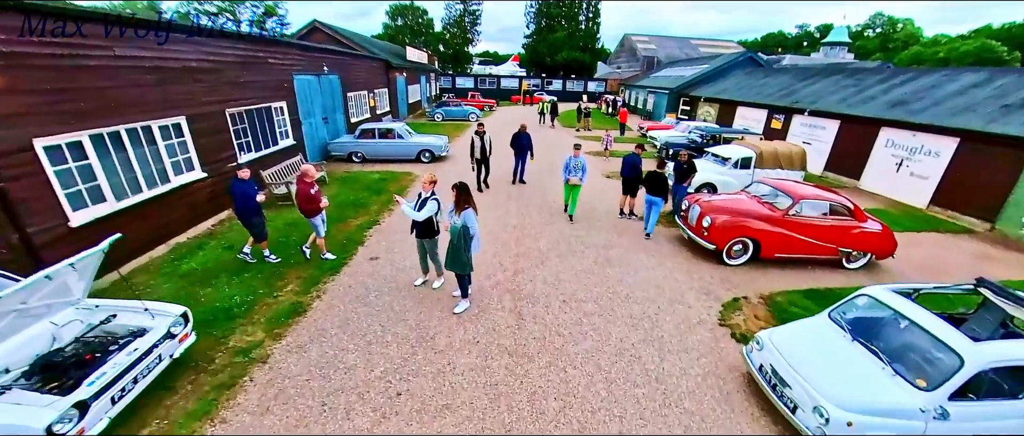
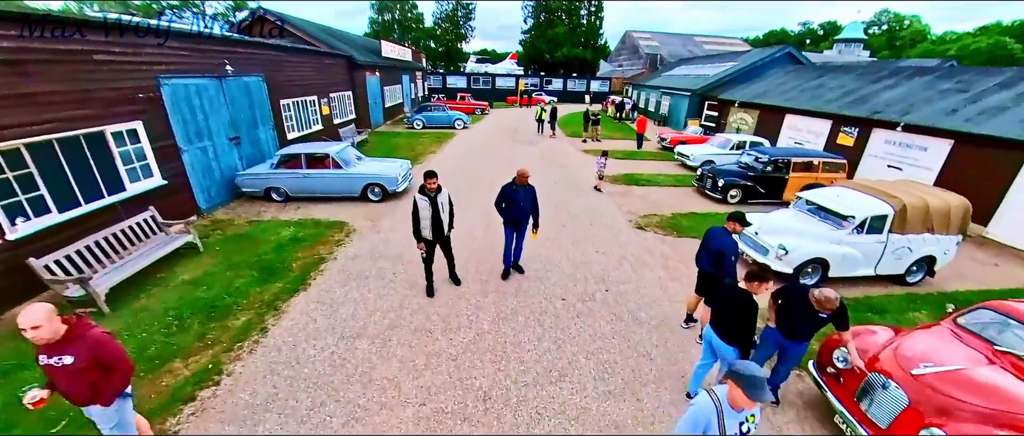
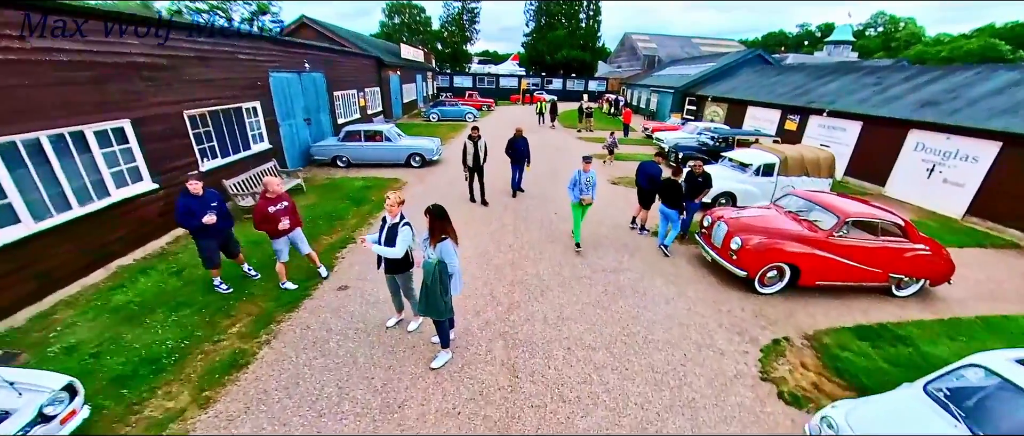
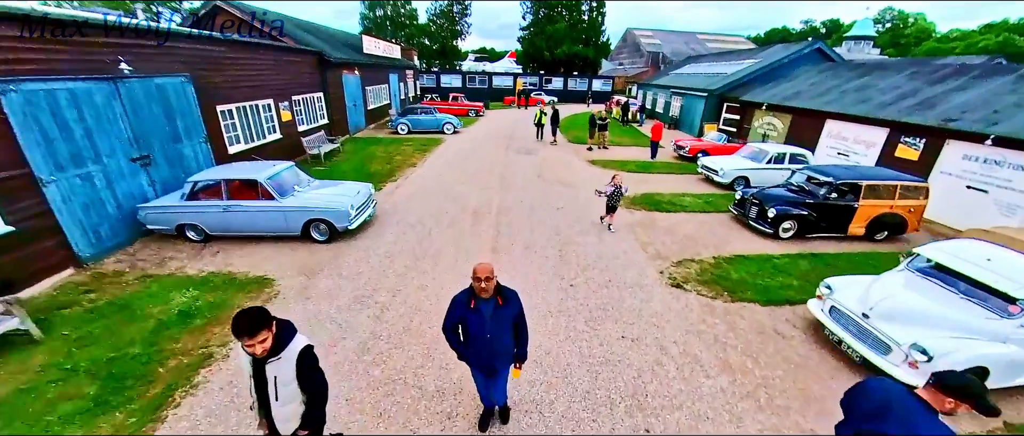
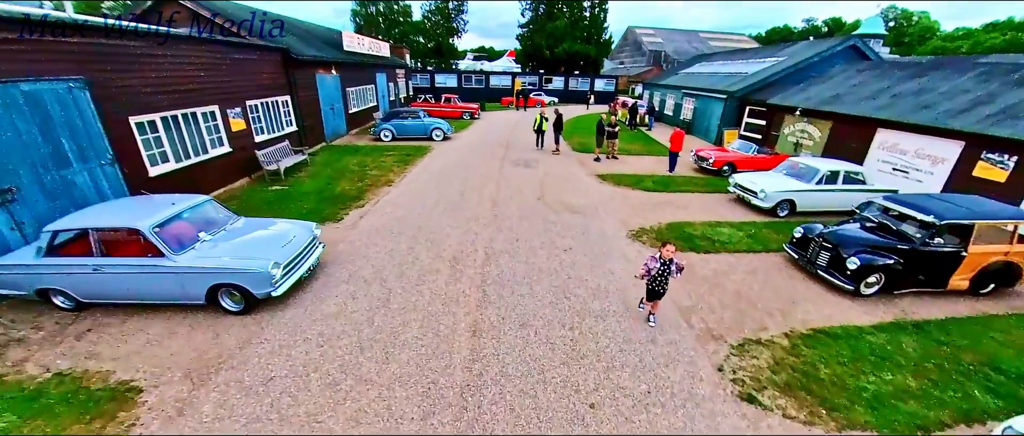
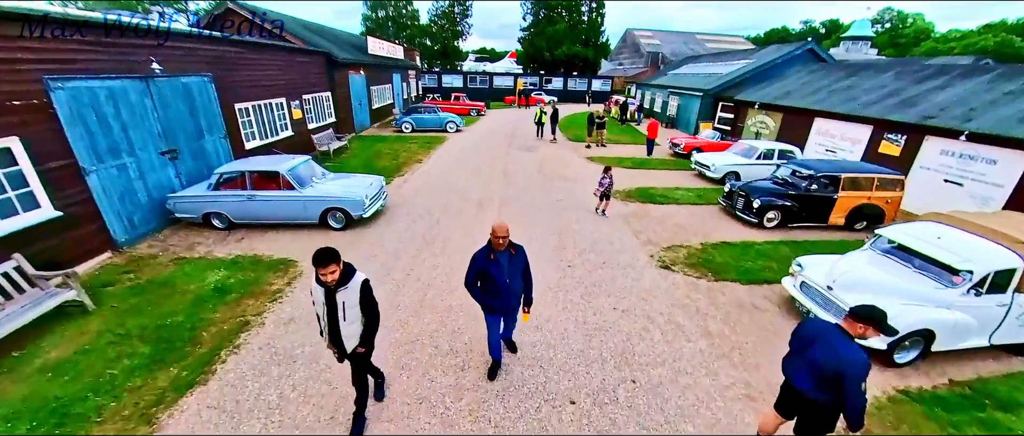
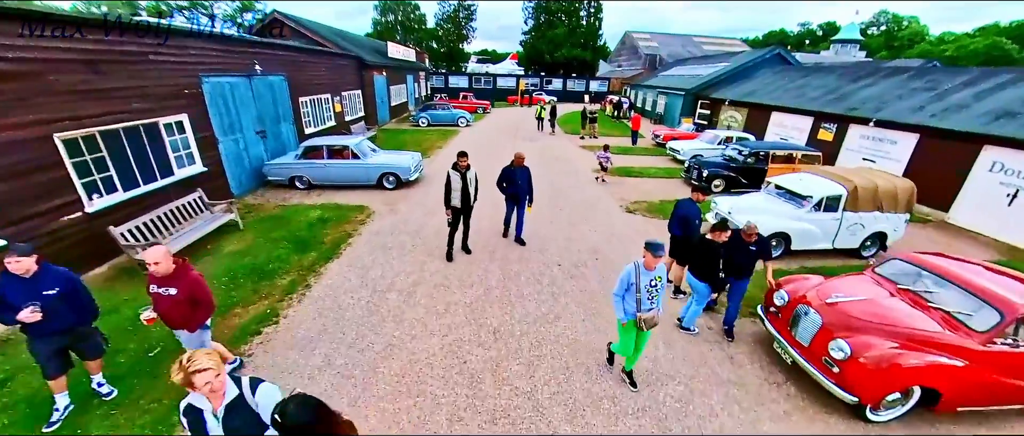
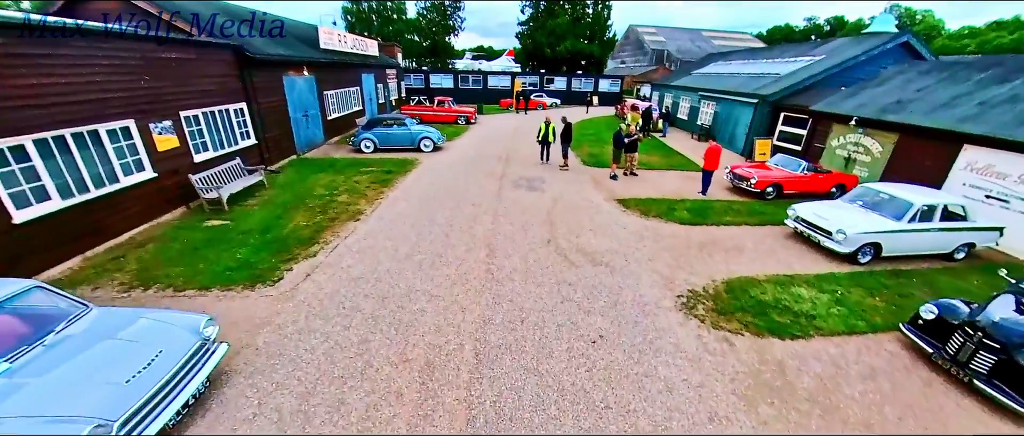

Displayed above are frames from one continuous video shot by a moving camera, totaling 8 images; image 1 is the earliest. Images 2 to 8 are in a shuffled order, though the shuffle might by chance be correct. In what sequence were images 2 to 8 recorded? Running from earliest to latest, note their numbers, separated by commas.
3, 7, 2, 6, 4, 5, 8
